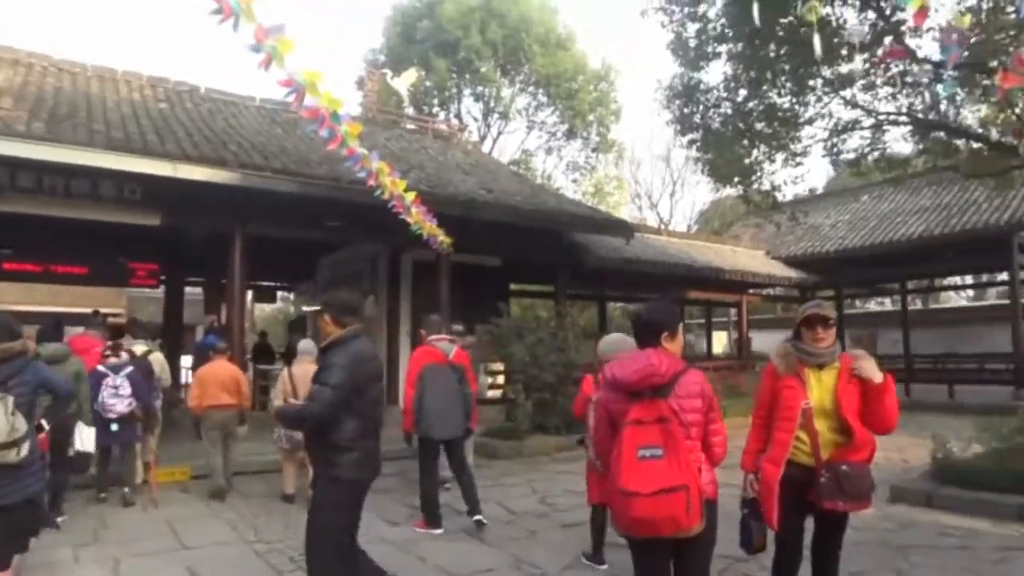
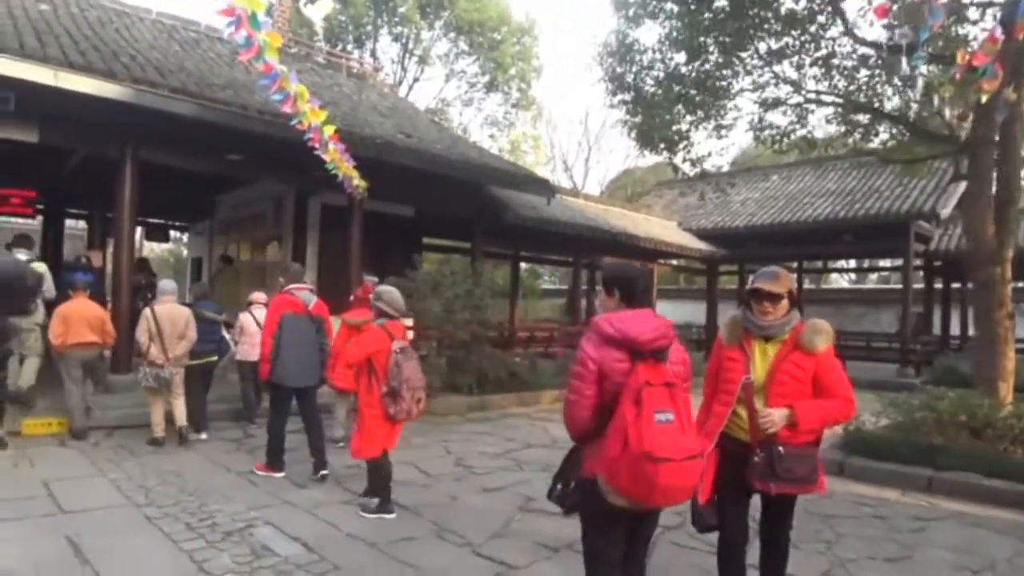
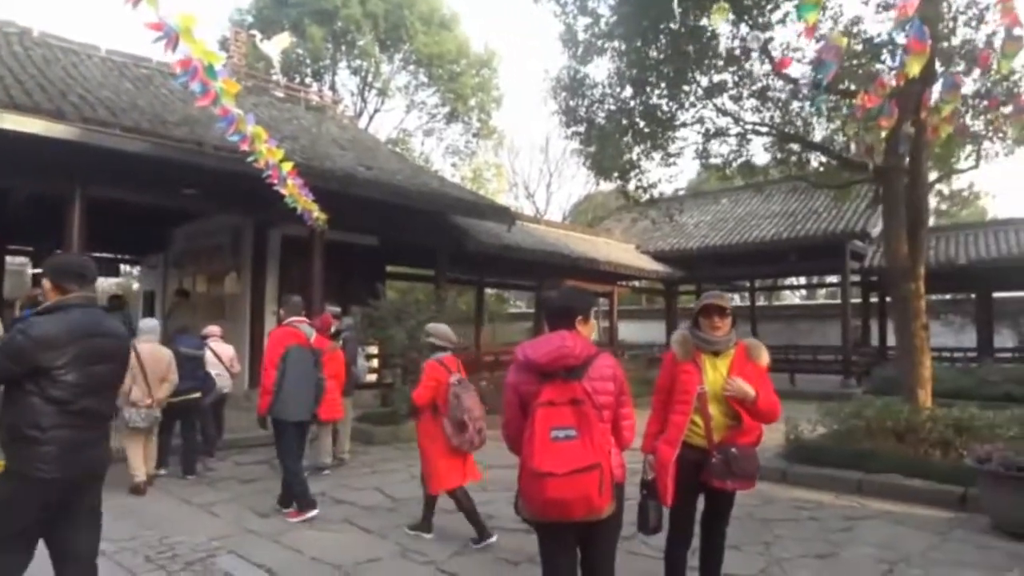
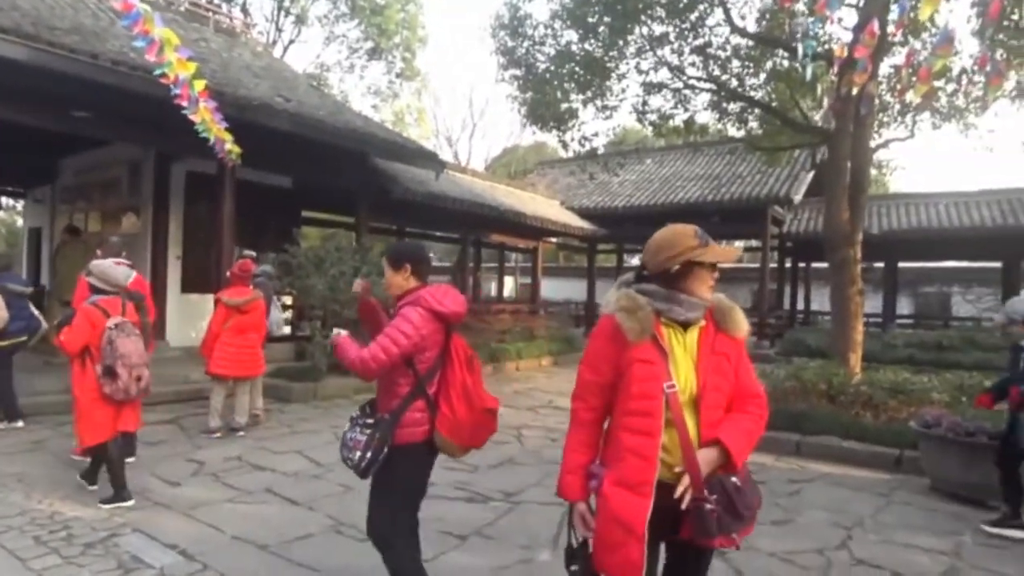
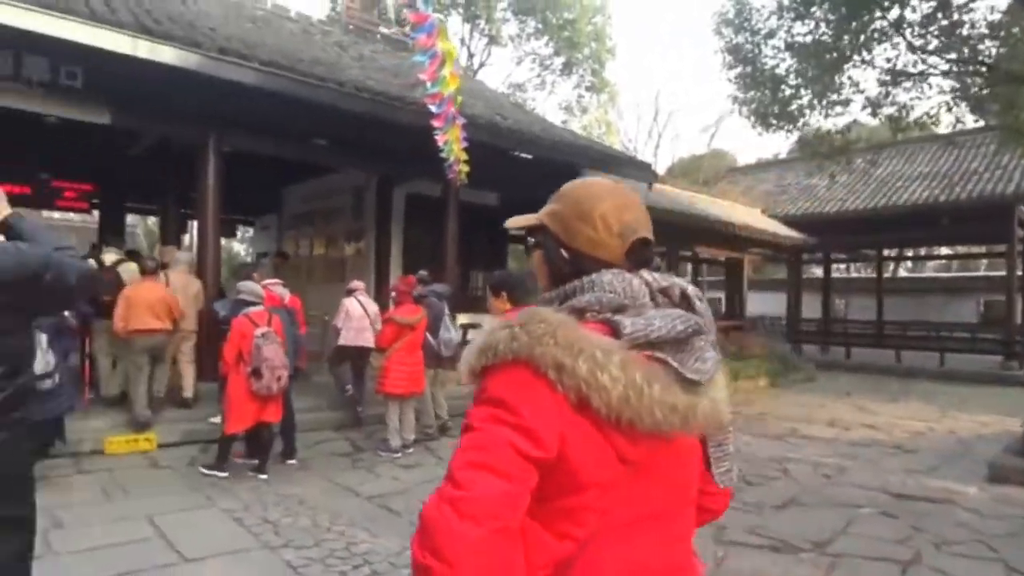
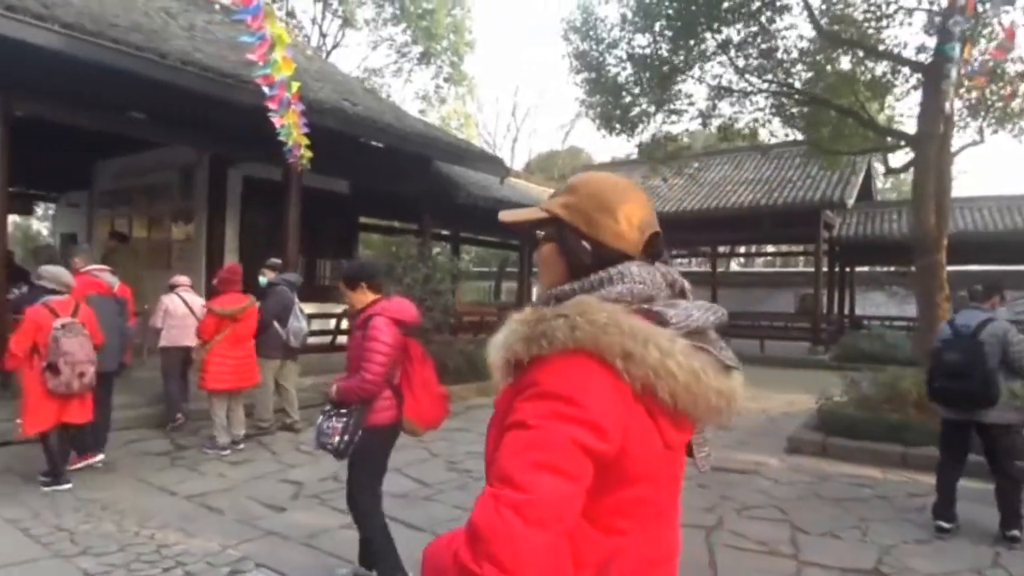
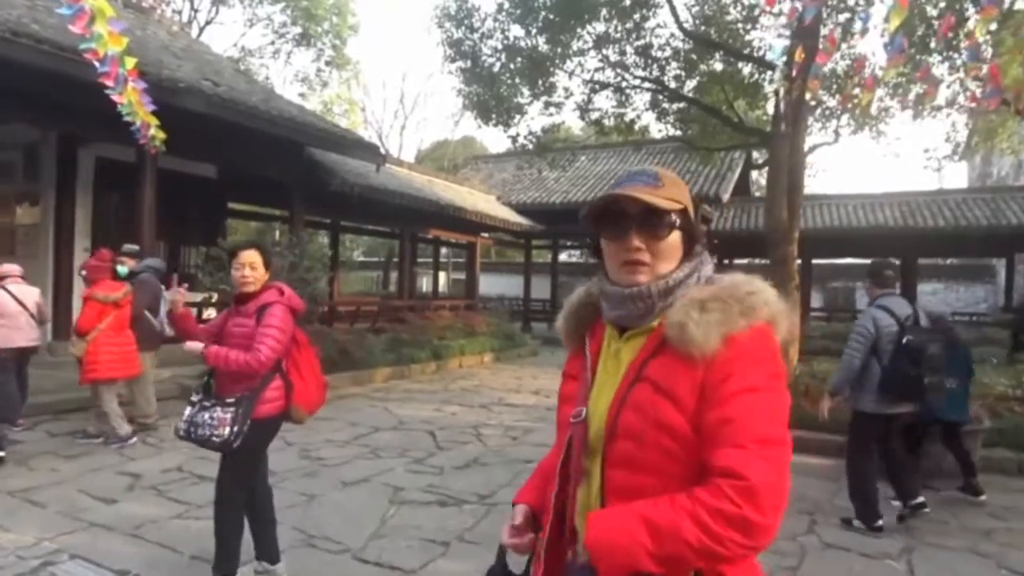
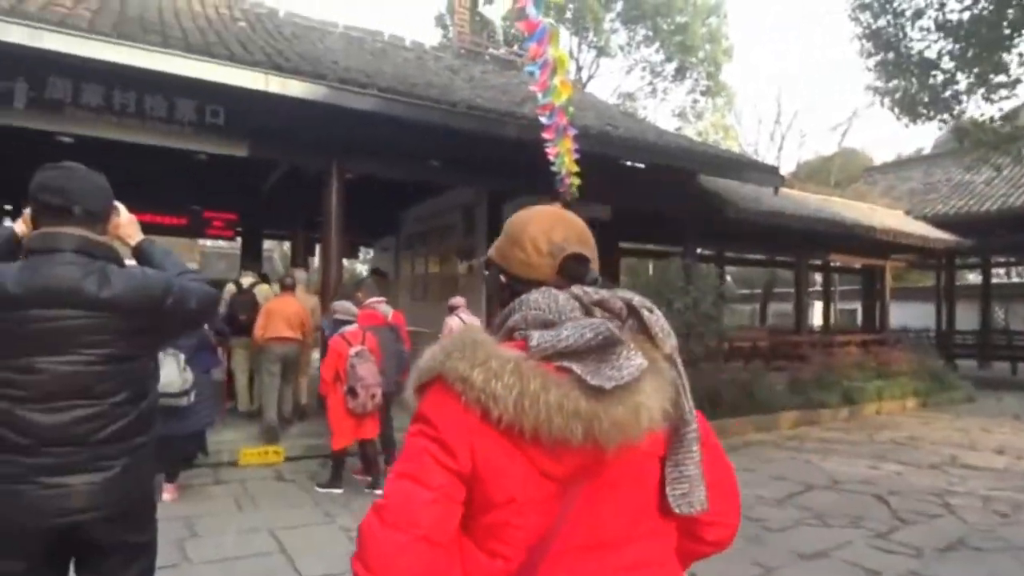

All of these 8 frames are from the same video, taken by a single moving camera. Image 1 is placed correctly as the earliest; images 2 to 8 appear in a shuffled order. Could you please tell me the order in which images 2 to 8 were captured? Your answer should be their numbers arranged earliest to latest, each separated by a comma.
3, 2, 4, 7, 6, 5, 8
